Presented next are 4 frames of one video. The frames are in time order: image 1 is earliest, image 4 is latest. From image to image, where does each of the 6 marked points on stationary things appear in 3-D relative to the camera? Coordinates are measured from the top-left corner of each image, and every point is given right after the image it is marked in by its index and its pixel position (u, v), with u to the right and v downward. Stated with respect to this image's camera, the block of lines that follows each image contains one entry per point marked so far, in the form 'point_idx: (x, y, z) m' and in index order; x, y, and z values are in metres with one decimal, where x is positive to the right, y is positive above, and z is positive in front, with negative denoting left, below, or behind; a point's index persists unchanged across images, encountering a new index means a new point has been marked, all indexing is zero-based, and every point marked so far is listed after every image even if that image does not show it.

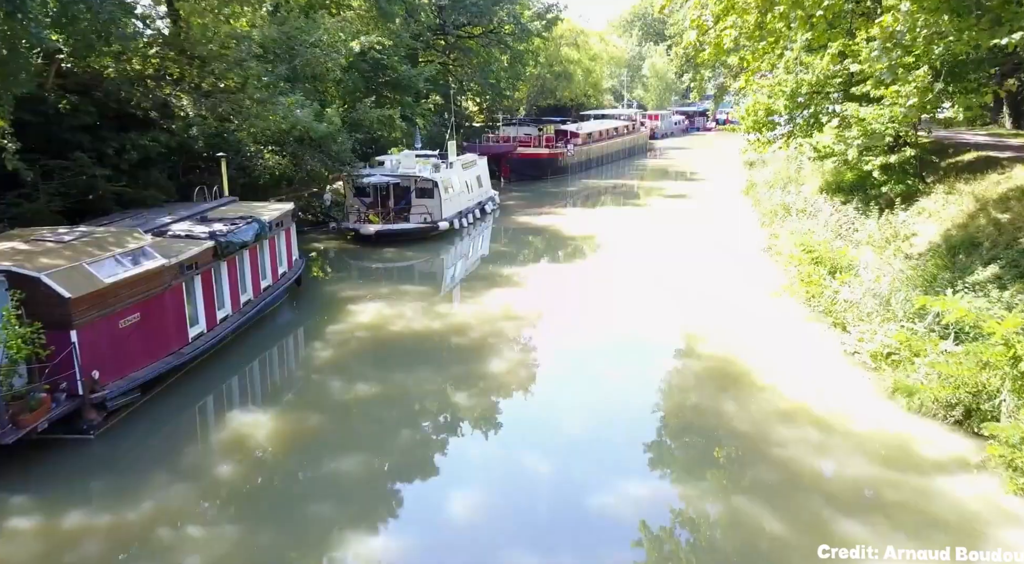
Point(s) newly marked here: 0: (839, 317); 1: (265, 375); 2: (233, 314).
0: (+5.6, -0.6, +12.5) m
1: (-4.3, -1.6, +12.7) m
2: (-4.9, -0.6, +13.1) m
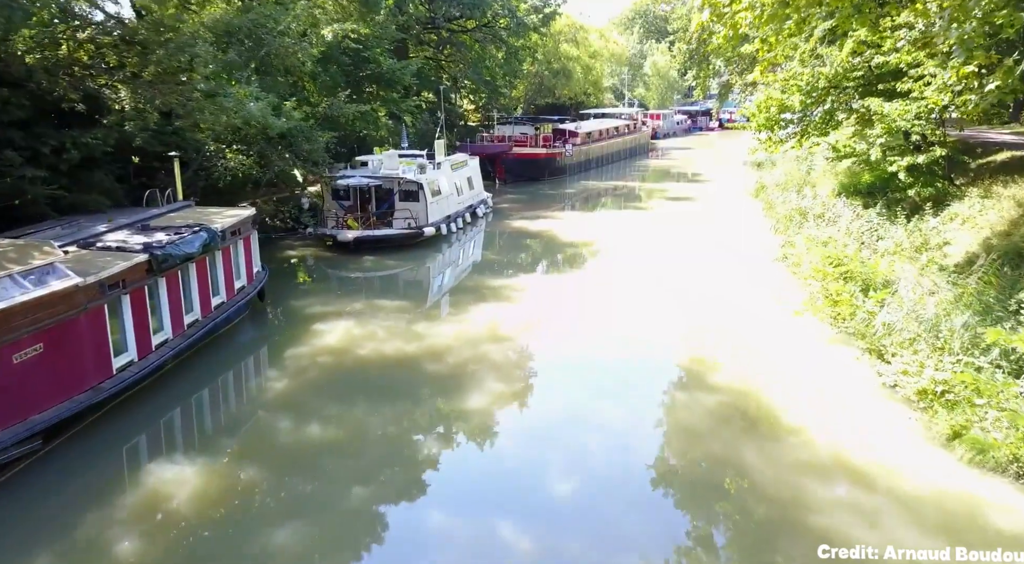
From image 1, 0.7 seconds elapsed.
0: (+5.3, -0.9, +10.8) m
1: (-4.5, -1.9, +11.0) m
2: (-5.2, -0.9, +11.3) m
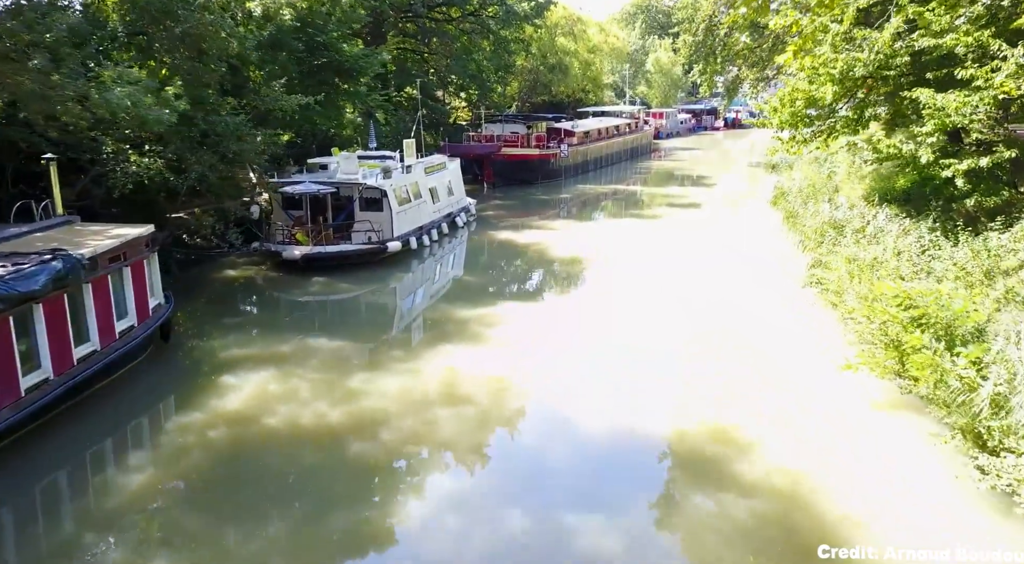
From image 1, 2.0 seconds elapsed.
0: (+4.8, -1.5, +7.7) m
1: (-5.0, -2.5, +8.0) m
2: (-5.7, -1.4, +8.3) m
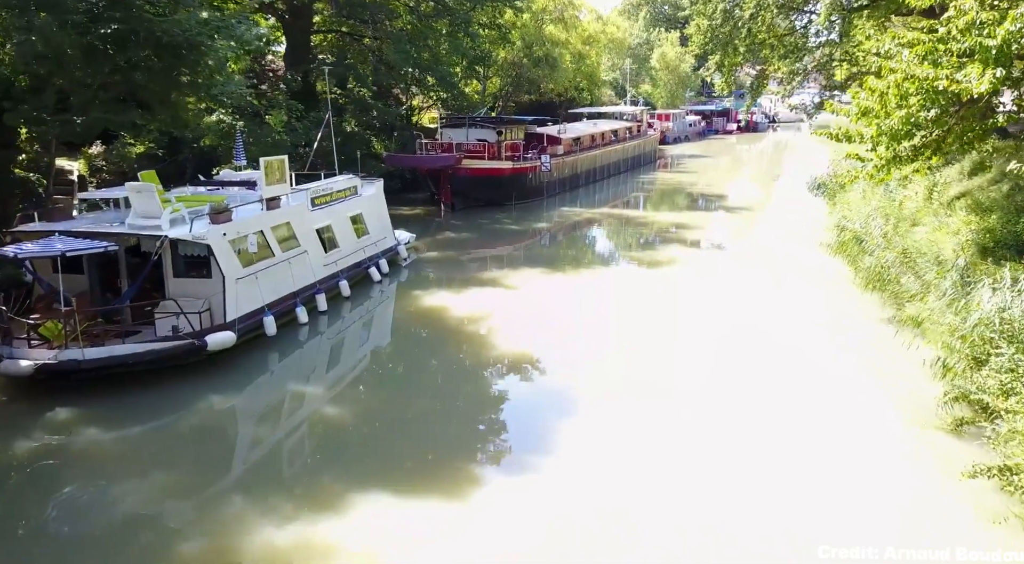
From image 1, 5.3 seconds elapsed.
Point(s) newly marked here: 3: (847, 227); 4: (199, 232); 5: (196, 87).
0: (+3.5, -3.2, +0.5) m
1: (-6.4, -4.1, +0.7) m
2: (-7.0, -3.1, +1.1) m
3: (+7.7, +1.4, +17.1) m
4: (-4.5, +0.7, +10.5) m
5: (-5.5, +3.4, +13.2) m
